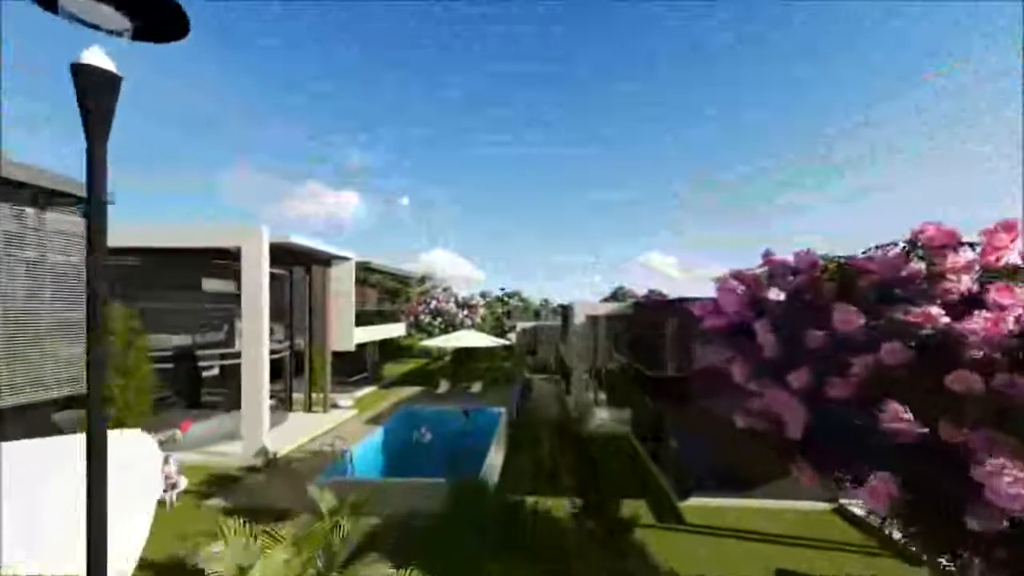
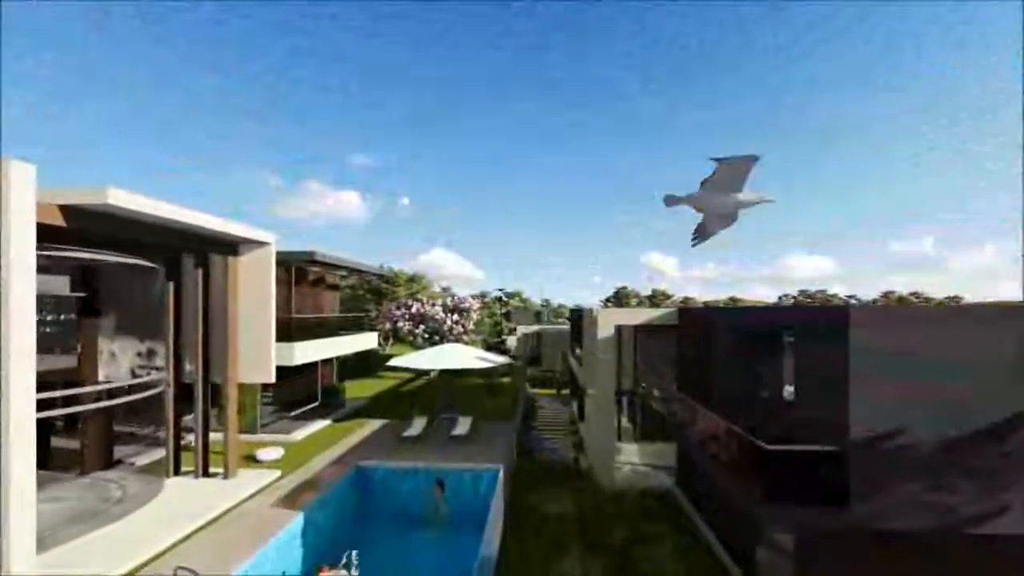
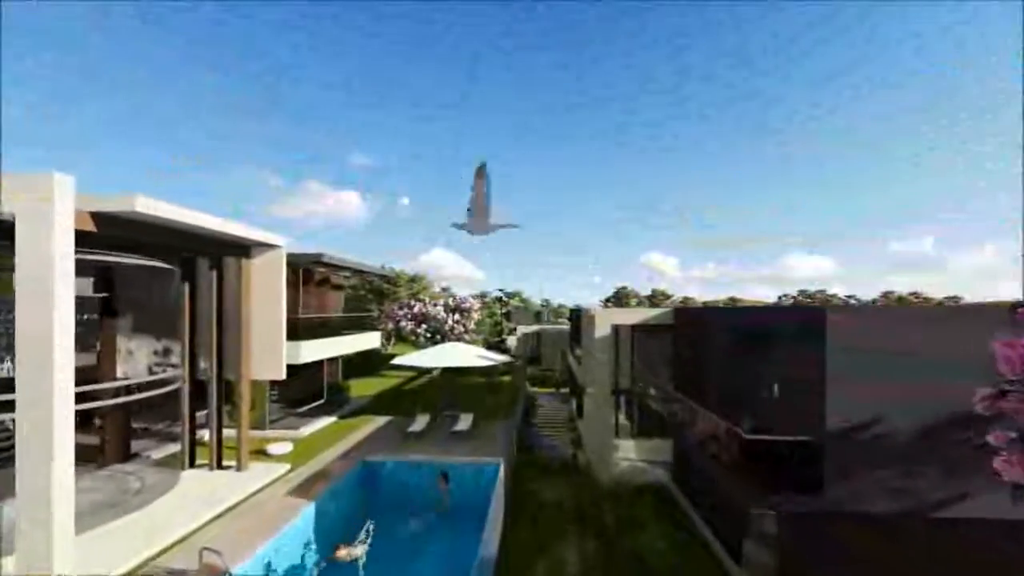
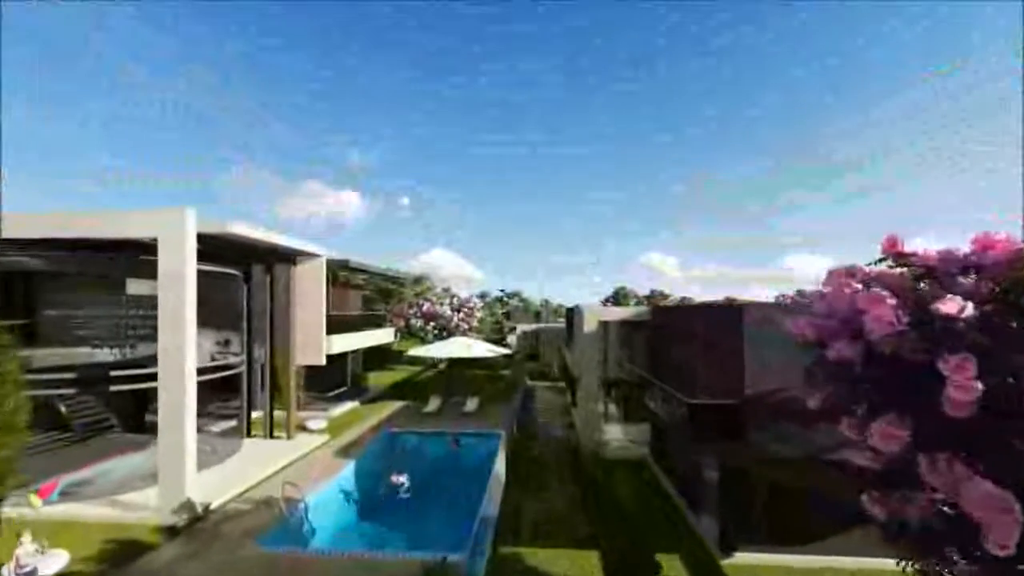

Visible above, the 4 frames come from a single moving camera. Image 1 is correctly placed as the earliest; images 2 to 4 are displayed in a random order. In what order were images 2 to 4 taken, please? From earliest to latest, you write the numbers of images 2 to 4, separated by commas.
4, 3, 2
